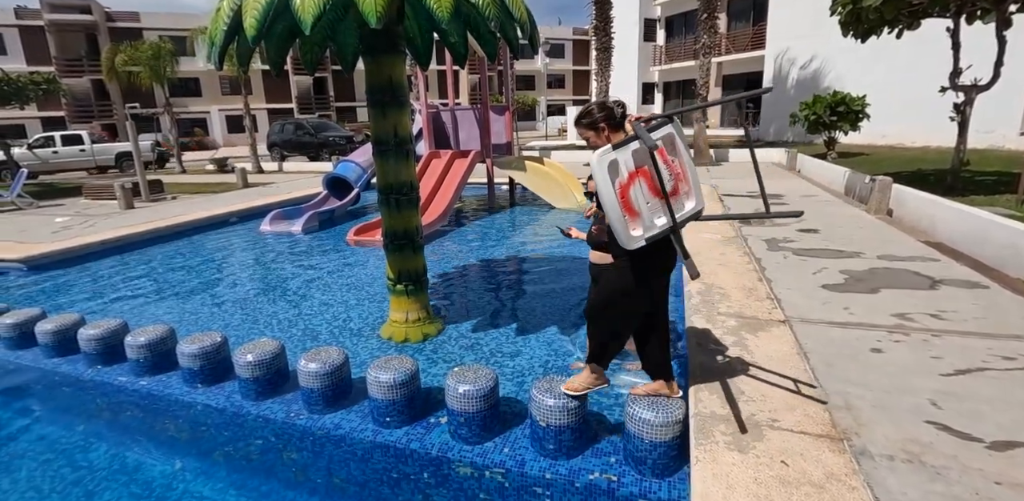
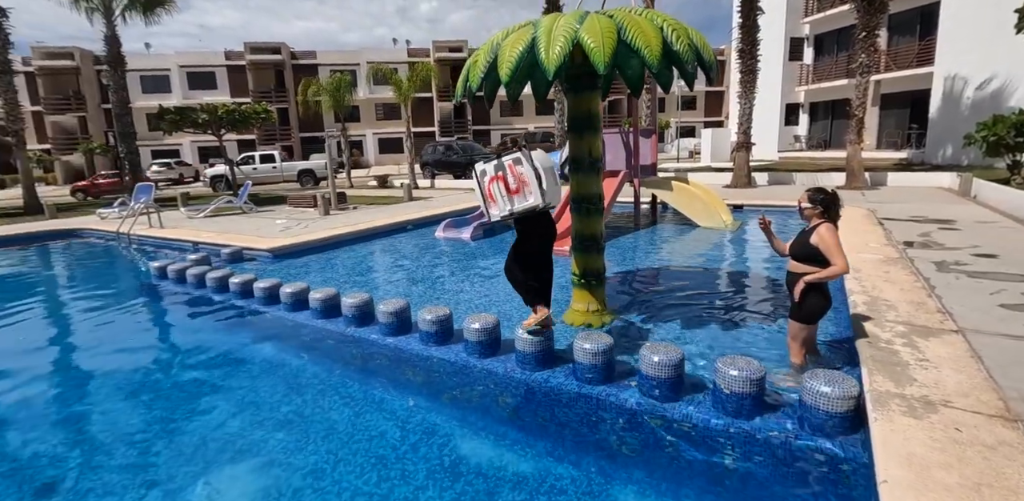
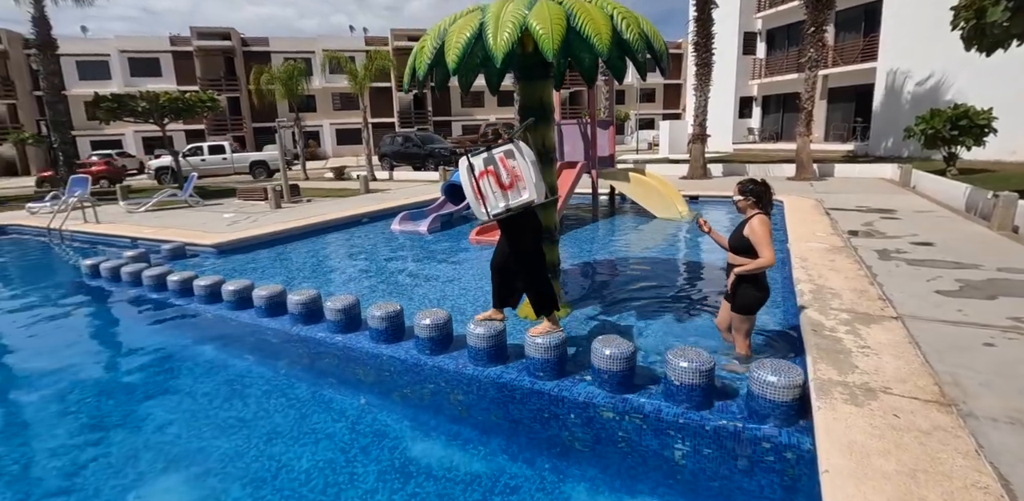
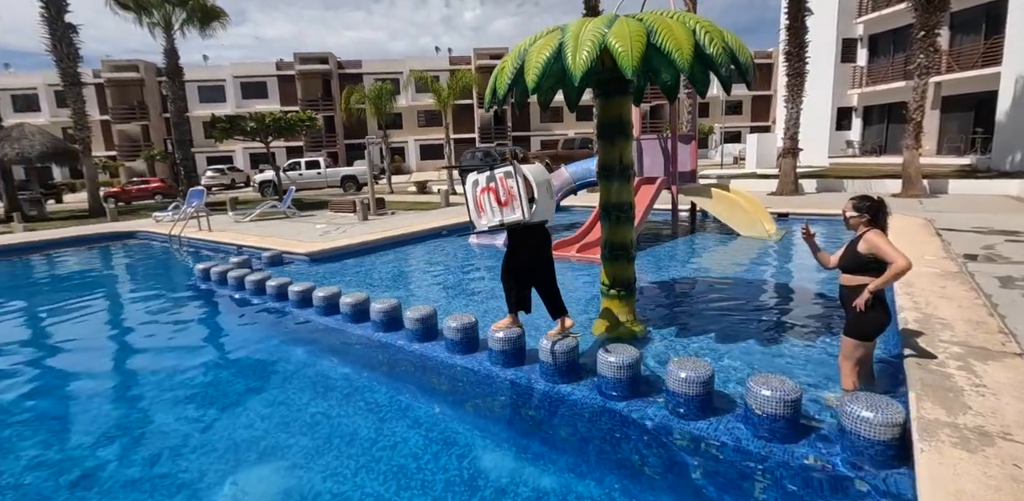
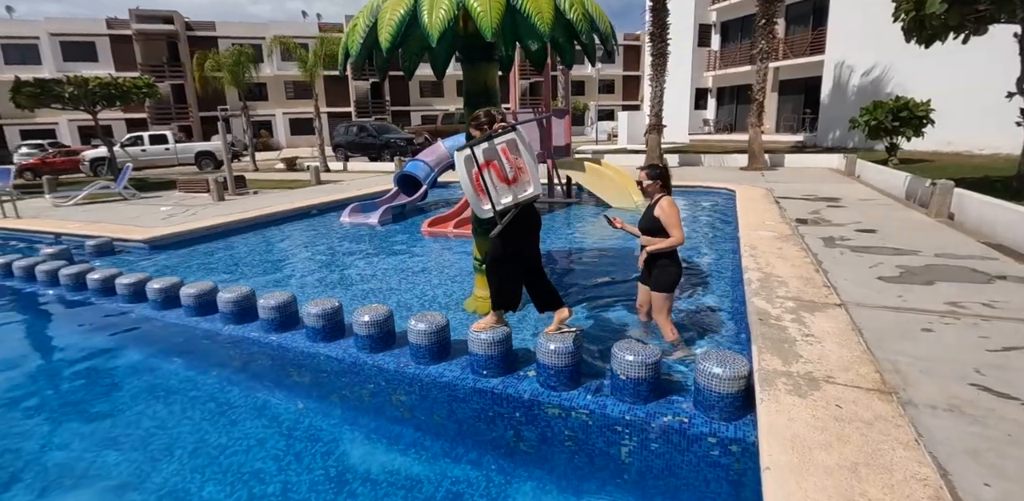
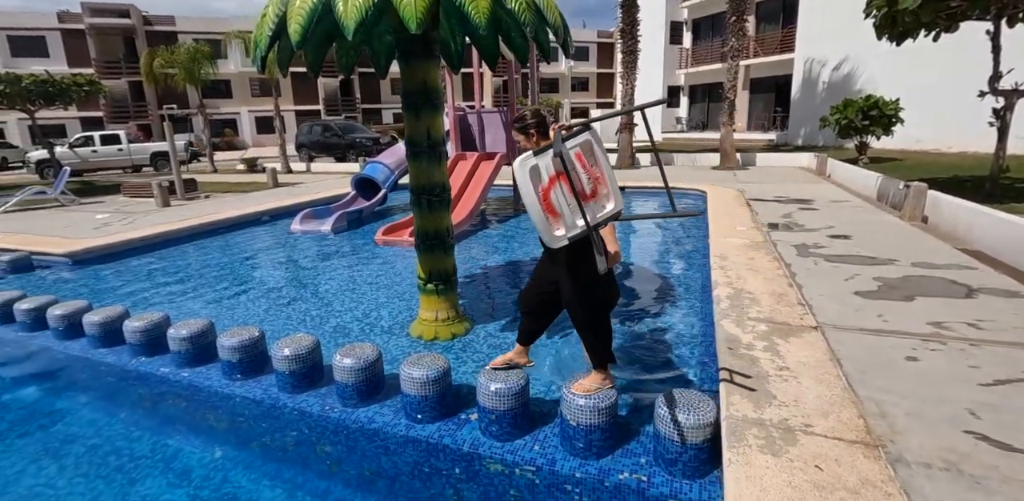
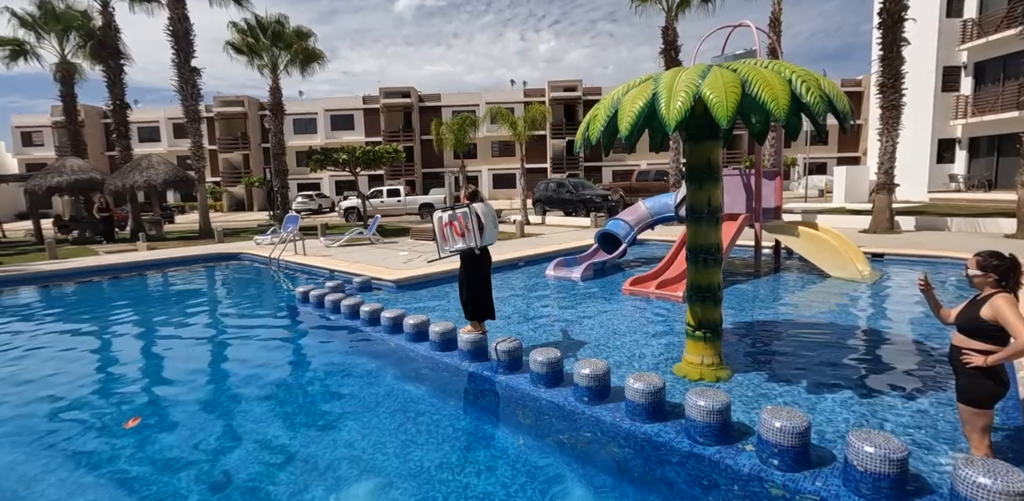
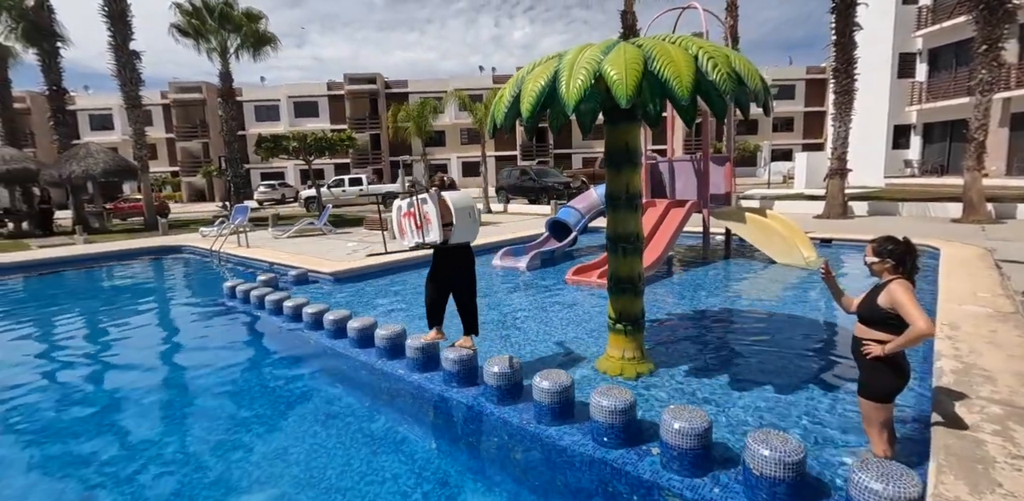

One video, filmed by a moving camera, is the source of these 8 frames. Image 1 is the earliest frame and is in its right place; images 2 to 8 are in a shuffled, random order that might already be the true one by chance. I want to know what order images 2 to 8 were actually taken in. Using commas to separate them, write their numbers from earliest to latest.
6, 5, 3, 2, 4, 8, 7
